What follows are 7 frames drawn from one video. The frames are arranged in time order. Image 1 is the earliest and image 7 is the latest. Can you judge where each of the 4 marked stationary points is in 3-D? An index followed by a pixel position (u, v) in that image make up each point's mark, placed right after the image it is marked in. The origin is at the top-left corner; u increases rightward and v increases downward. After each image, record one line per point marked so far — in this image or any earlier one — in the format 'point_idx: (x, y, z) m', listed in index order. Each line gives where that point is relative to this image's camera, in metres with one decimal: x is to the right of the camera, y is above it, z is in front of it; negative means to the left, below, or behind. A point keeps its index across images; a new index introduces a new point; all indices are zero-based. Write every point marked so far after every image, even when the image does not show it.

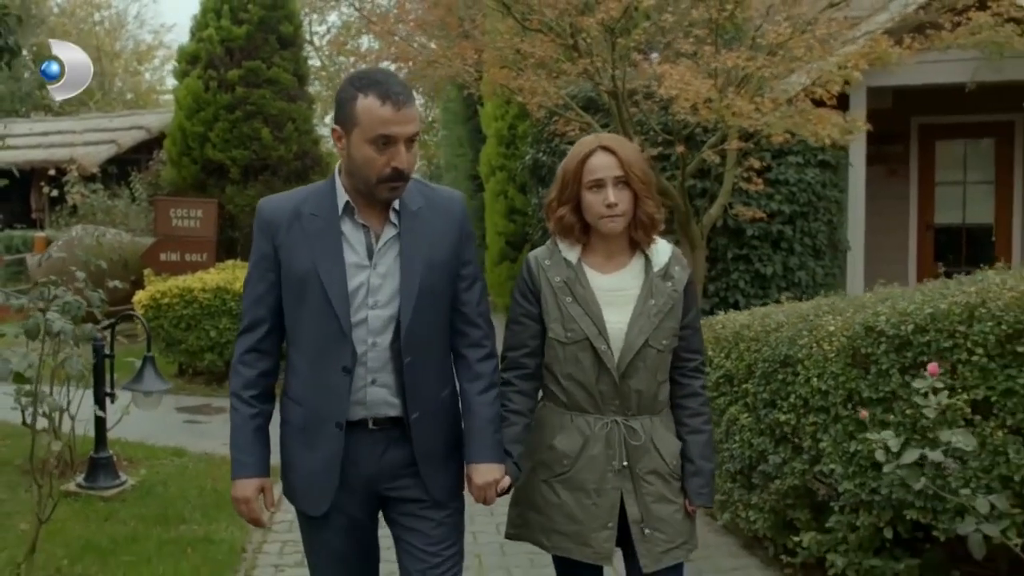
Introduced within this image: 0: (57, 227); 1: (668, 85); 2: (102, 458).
0: (-7.1, +0.9, +17.3) m
1: (+1.0, +1.4, +7.5) m
2: (-2.3, -0.9, +6.2) m
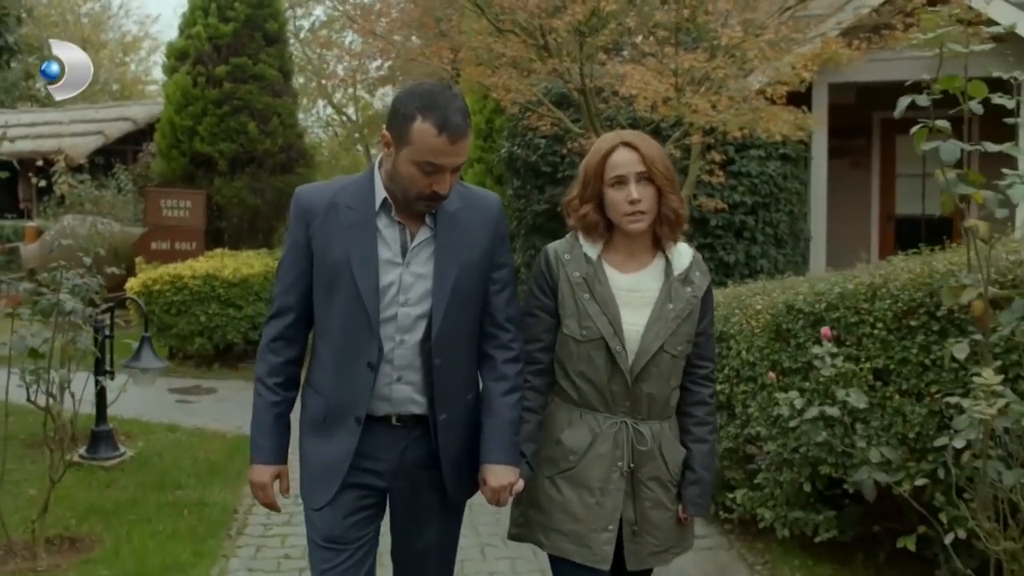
0: (-7.4, +1.1, +17.7) m
1: (+0.8, +1.5, +8.1) m
2: (-2.5, -0.9, +6.7) m
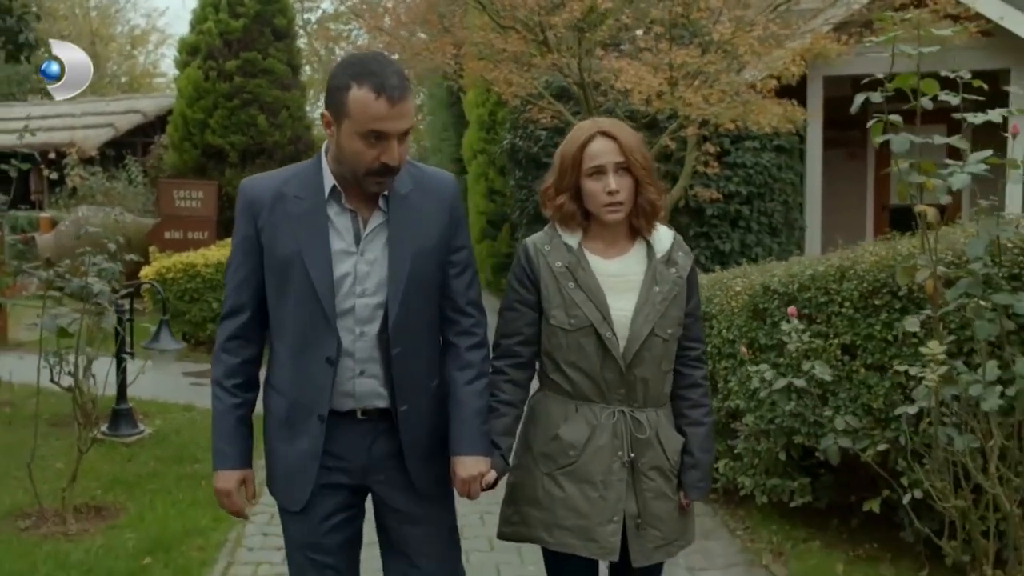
0: (-7.3, +1.3, +18.1) m
1: (+0.8, +1.6, +8.4) m
2: (-2.5, -0.8, +7.1) m
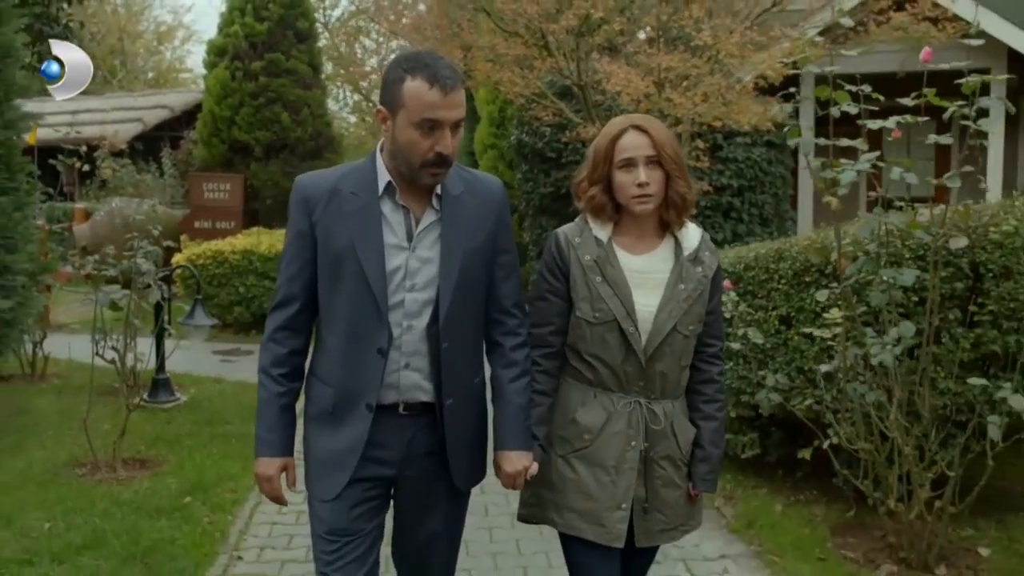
0: (-7.1, +1.5, +19.0) m
1: (+0.8, +1.7, +9.1) m
2: (-2.5, -0.6, +7.9) m
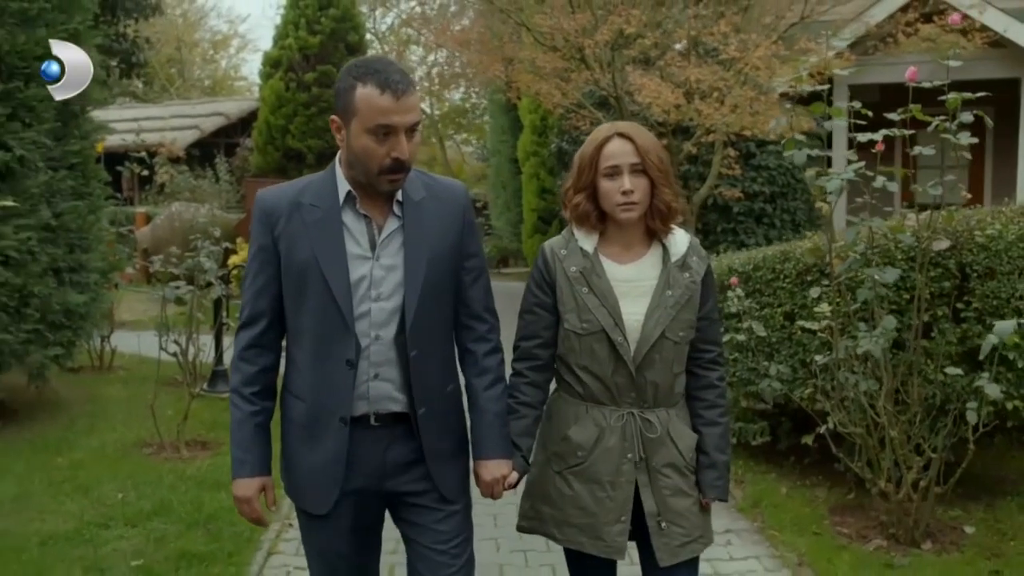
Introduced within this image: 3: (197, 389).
0: (-6.4, +1.5, +19.8) m
1: (+1.1, +1.7, +9.6) m
2: (-2.2, -0.6, +8.6) m
3: (-2.2, -0.7, +7.9) m
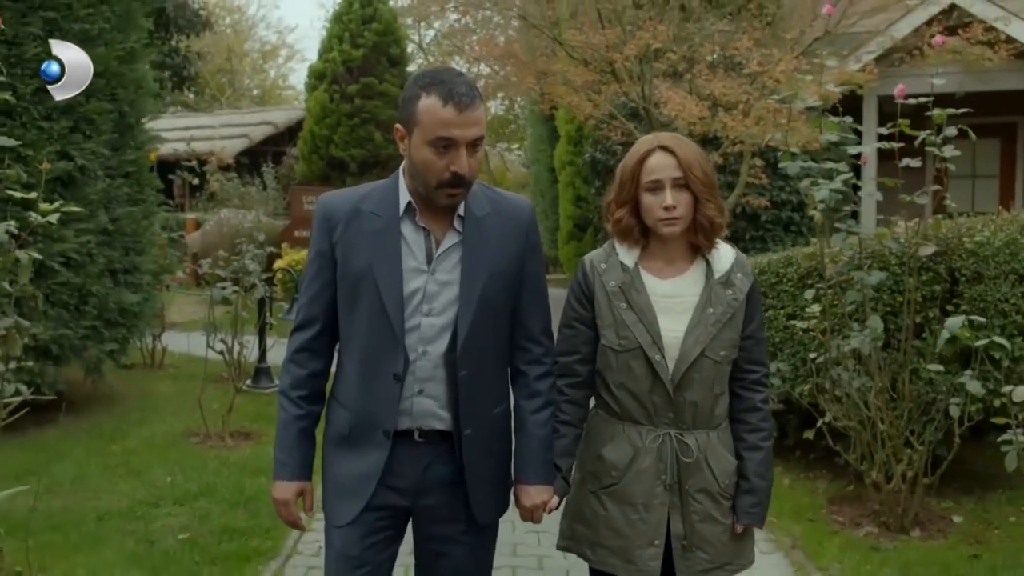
0: (-5.7, +1.4, +20.5) m
1: (+1.4, +1.6, +10.0) m
2: (-2.0, -0.6, +9.1) m
3: (-2.0, -0.7, +8.4) m
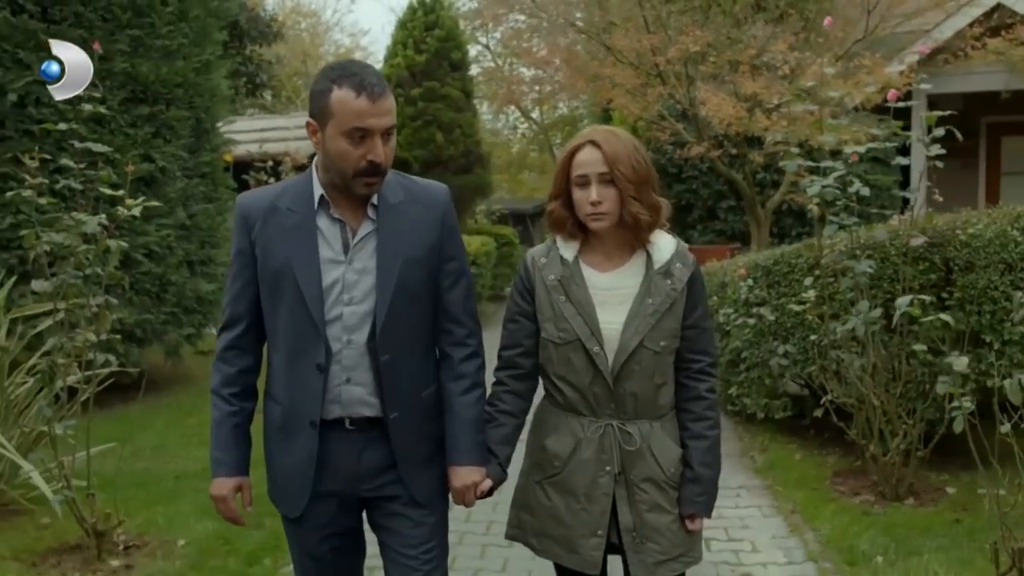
0: (-4.5, +1.5, +21.5) m
1: (+1.9, +1.7, +10.5) m
2: (-1.6, -0.6, +9.8) m
3: (-1.7, -0.6, +9.2) m
